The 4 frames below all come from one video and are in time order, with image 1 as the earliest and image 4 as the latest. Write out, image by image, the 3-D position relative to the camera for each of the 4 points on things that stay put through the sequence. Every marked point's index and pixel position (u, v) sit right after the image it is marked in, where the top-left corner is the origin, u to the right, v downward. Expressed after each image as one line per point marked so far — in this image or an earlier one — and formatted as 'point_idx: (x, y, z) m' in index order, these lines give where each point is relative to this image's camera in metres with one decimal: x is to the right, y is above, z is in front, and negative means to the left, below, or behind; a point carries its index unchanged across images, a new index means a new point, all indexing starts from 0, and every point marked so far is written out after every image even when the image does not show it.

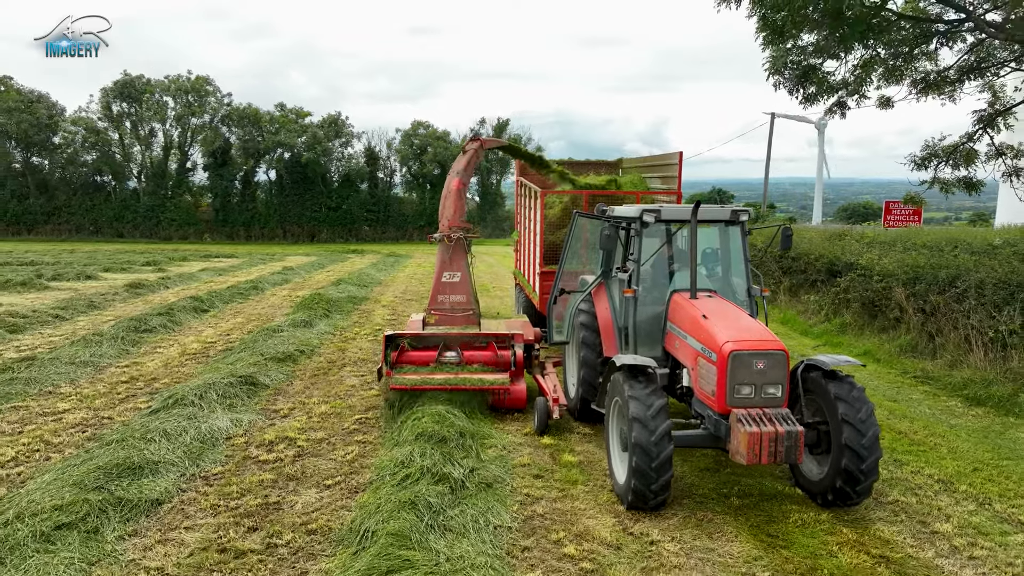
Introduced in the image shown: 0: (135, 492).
0: (-2.1, -1.1, +3.9) m
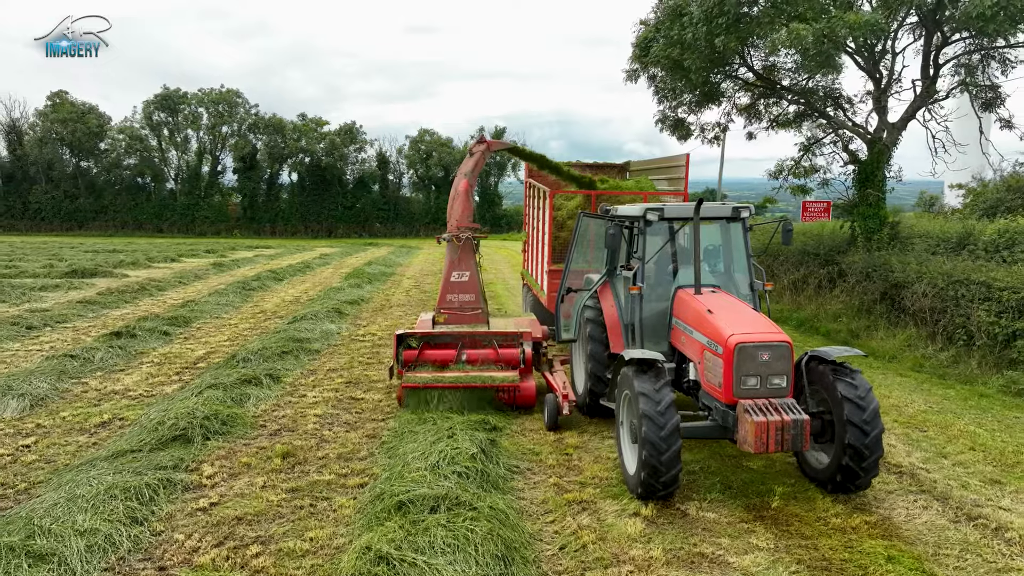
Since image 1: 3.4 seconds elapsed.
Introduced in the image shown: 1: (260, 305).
0: (-2.3, -0.6, +7.7) m
1: (-3.9, -0.3, +10.8) m
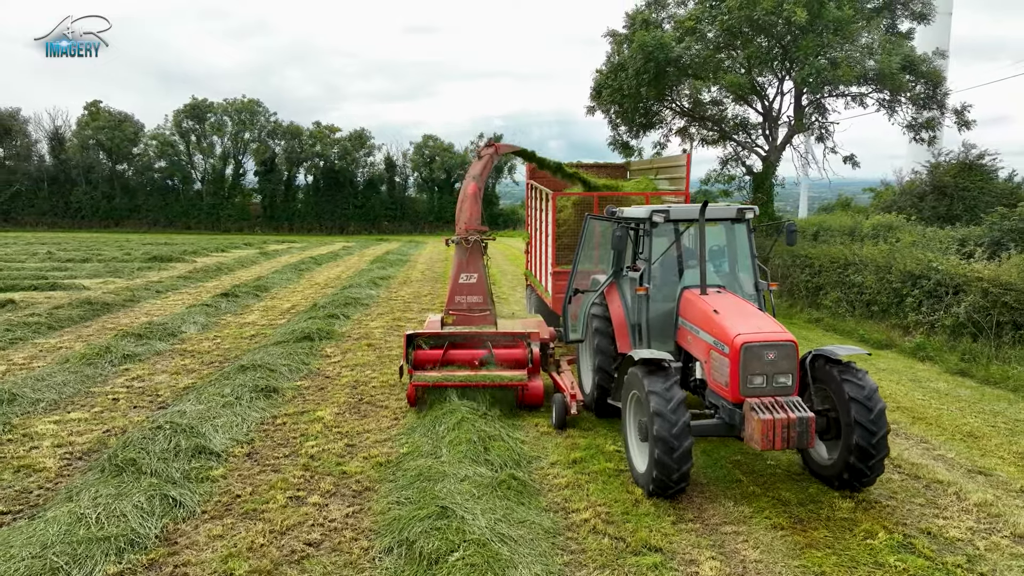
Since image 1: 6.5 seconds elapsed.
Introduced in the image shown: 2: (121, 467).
0: (-2.4, -0.2, +11.2) m
1: (-4.1, +0.1, +14.3) m
2: (-2.3, -1.0, +4.1) m
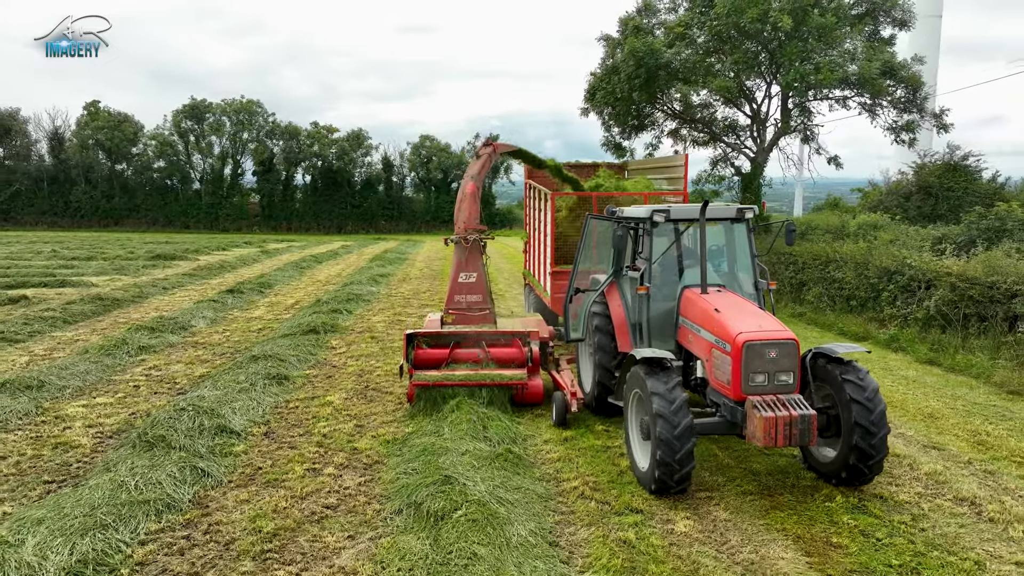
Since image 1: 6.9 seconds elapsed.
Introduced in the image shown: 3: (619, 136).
0: (-2.5, -0.2, +11.6) m
1: (-4.1, +0.2, +14.6) m
2: (-2.3, -1.0, +4.5) m
3: (+2.3, +3.1, +14.5) m
